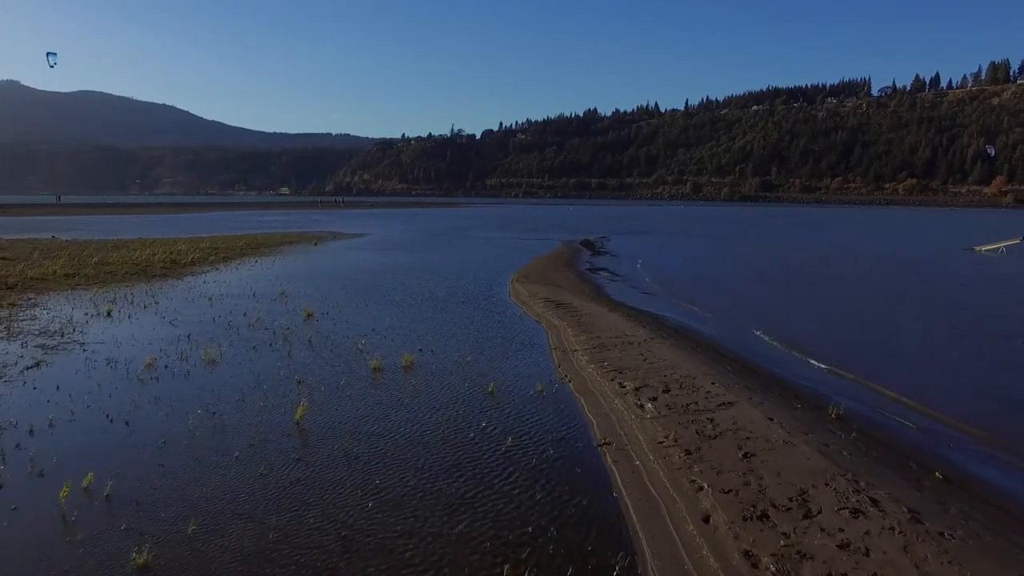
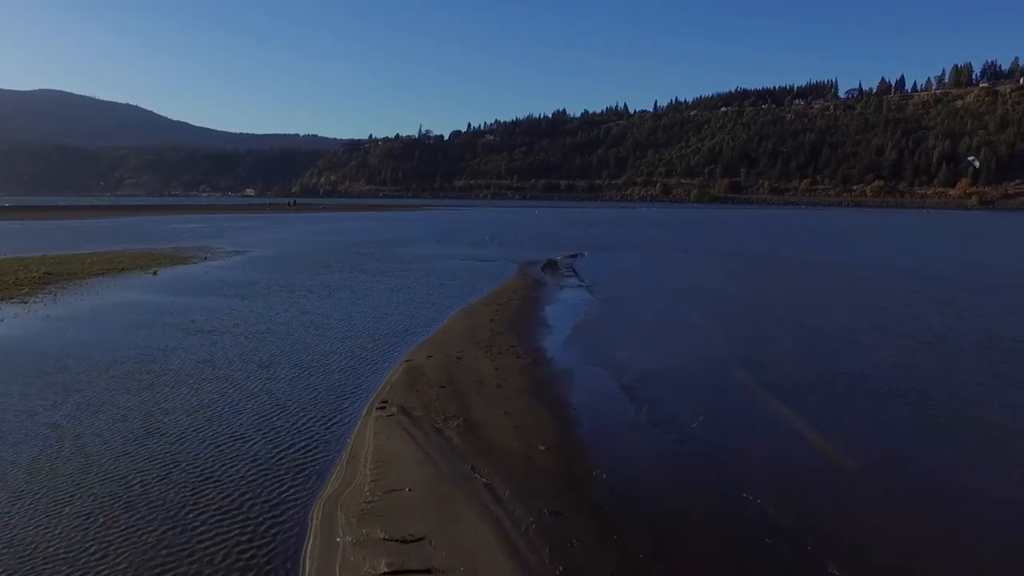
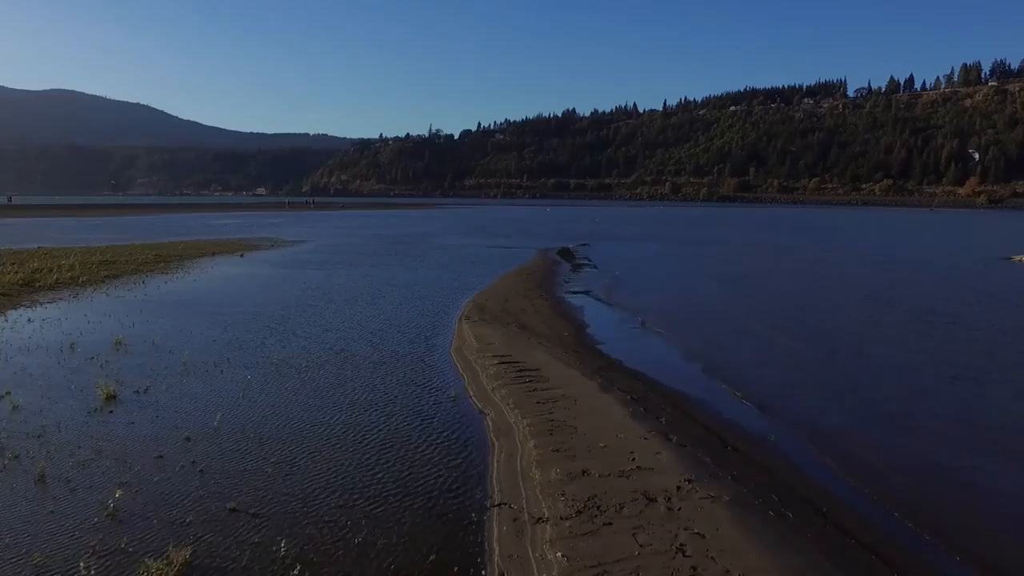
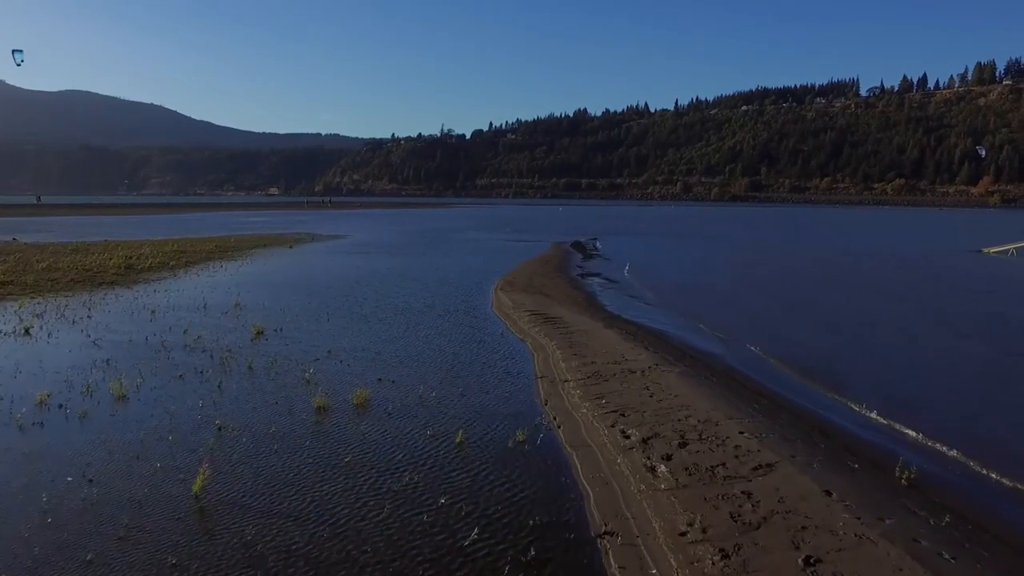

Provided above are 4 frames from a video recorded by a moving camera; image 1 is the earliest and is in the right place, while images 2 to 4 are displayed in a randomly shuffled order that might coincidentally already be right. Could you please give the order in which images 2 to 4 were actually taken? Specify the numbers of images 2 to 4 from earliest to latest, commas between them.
4, 3, 2
